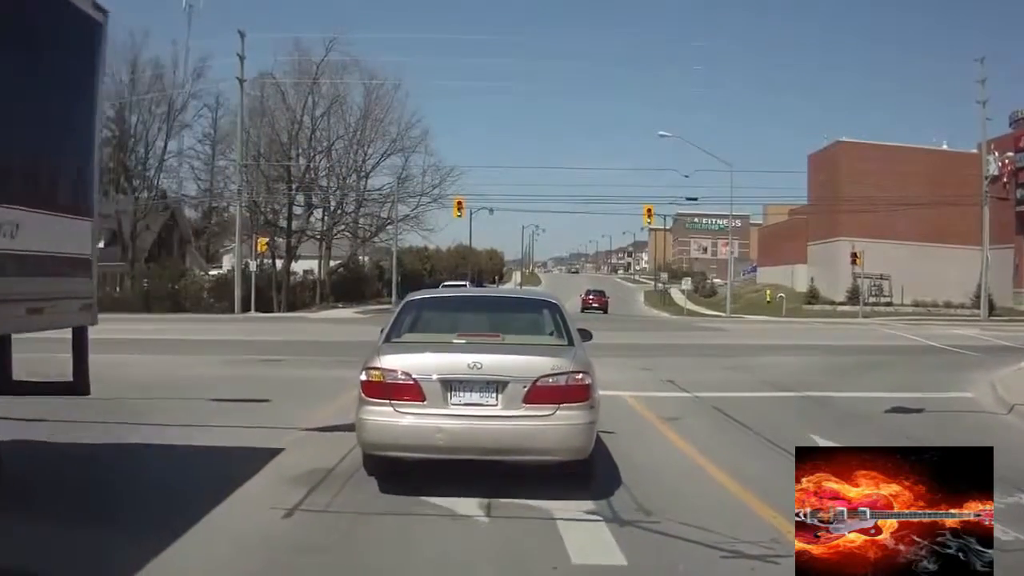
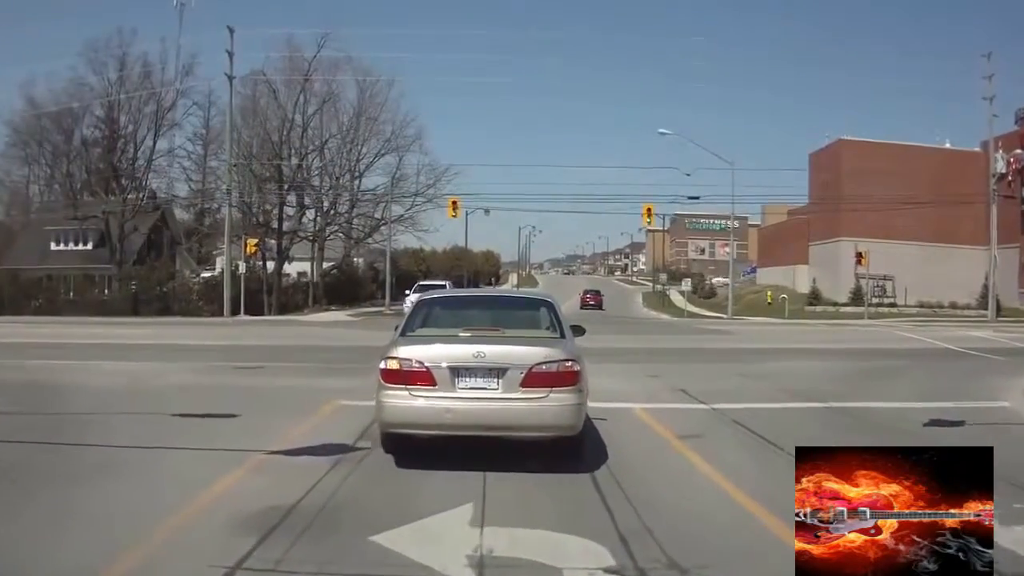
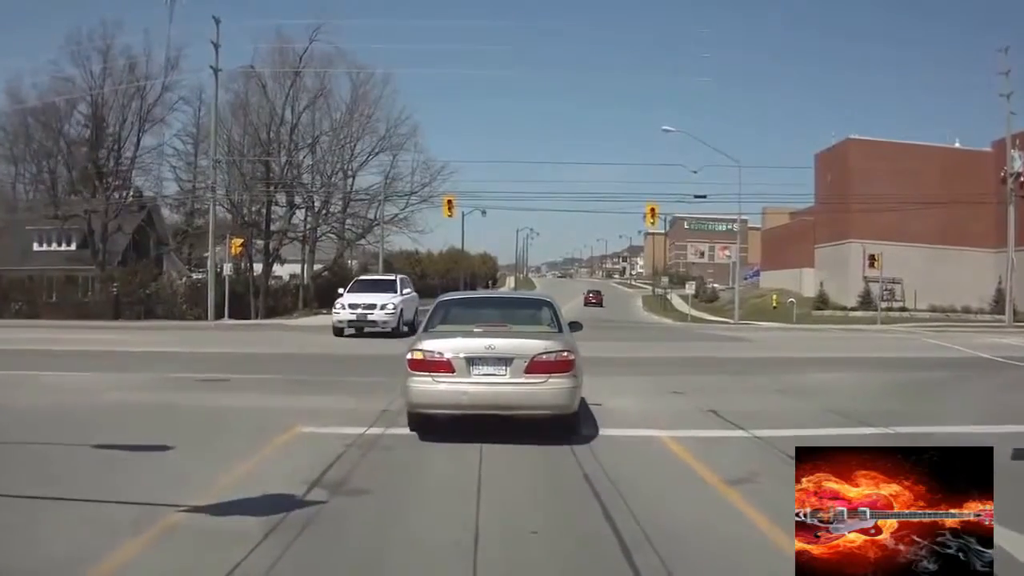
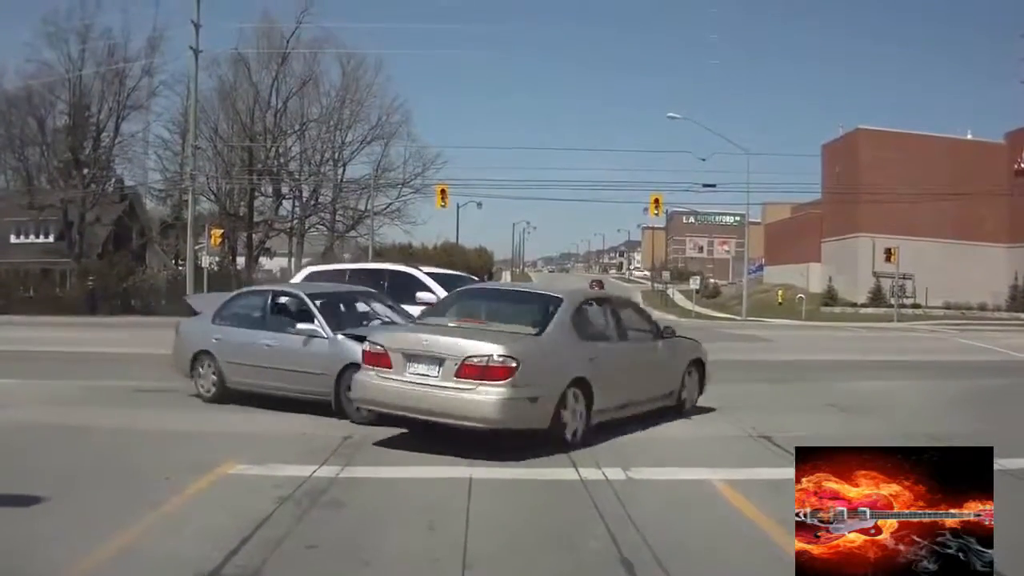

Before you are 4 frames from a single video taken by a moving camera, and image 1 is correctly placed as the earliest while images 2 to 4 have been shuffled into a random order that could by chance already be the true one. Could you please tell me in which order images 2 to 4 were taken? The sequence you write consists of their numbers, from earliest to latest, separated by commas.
2, 3, 4
